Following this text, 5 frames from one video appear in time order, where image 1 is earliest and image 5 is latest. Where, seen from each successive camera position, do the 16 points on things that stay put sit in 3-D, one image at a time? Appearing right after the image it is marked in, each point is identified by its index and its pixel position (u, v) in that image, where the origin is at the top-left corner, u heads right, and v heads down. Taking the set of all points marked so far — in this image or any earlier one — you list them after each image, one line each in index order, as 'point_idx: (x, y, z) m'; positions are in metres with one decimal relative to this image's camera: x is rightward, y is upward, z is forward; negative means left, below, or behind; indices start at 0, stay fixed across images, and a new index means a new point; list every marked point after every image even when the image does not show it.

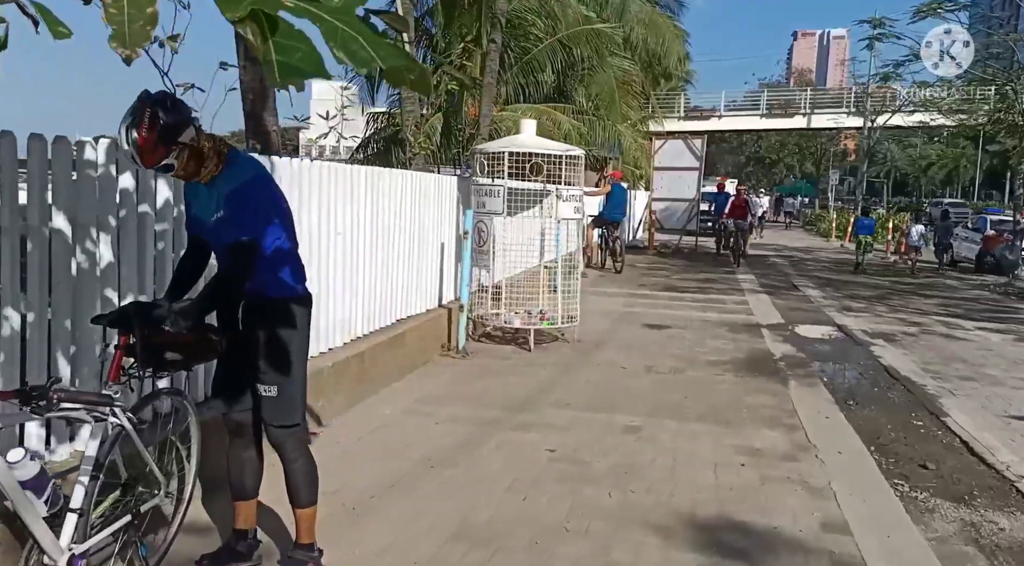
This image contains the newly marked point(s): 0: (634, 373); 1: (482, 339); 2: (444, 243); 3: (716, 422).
0: (+1.1, -0.8, +7.4) m
1: (-0.3, -0.6, +8.6) m
2: (-0.7, +0.4, +8.3) m
3: (+1.4, -1.0, +5.8) m
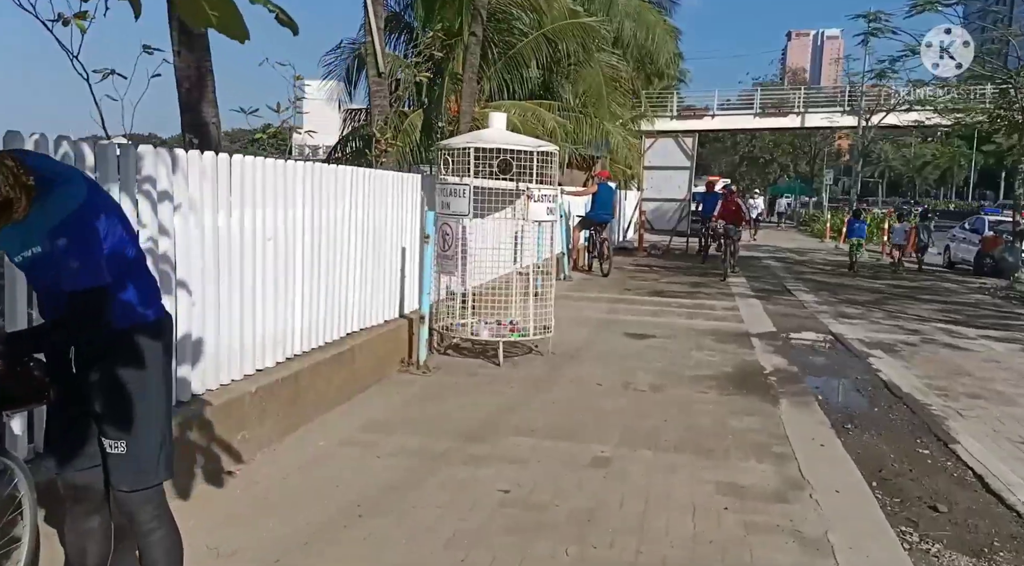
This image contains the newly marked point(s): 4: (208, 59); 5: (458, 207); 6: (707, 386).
0: (+0.8, -0.9, +6.7) m
1: (-0.6, -0.7, +8.0) m
2: (-1.0, +0.3, +7.6) m
3: (+1.1, -1.0, +5.2) m
4: (-2.5, +1.8, +6.8) m
5: (-0.5, +0.7, +7.5) m
6: (+1.6, -0.9, +7.0) m
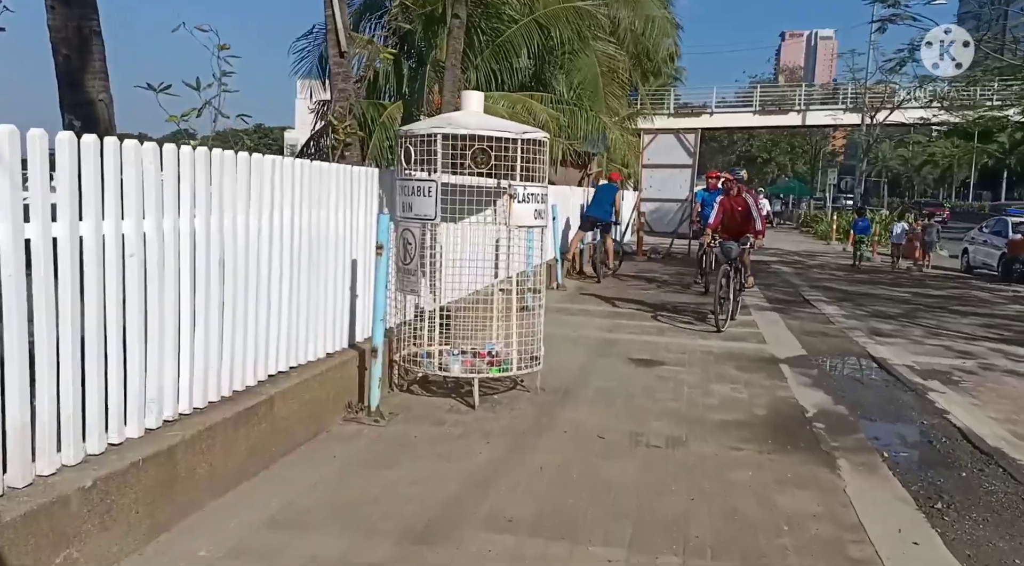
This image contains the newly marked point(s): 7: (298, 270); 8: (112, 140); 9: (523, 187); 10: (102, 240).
0: (+0.6, -1.0, +5.2) m
1: (-0.8, -0.8, +6.4) m
2: (-1.1, +0.2, +6.0) m
3: (+1.0, -1.2, +3.6) m
4: (-2.6, +1.7, +5.3) m
5: (-0.6, +0.5, +6.0) m
6: (+1.5, -1.0, +5.5) m
7: (-1.3, +0.1, +5.2) m
8: (-1.7, +0.6, +3.5) m
9: (+0.1, +0.7, +6.1) m
10: (-1.7, +0.2, +3.4) m
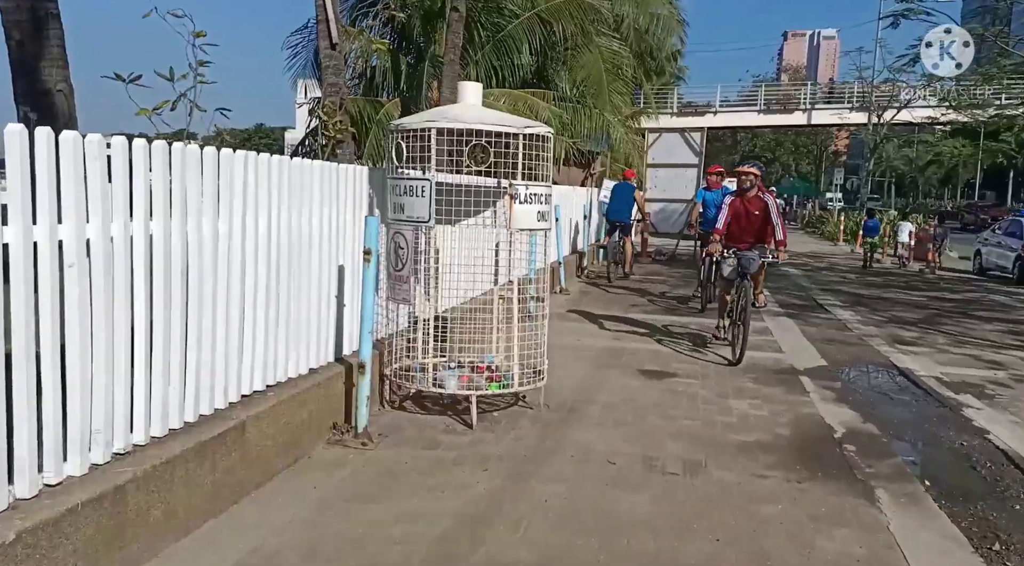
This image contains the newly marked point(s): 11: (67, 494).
0: (+0.6, -1.1, +4.7) m
1: (-0.7, -0.9, +5.9) m
2: (-1.1, +0.1, +5.5) m
3: (+1.0, -1.2, +3.1) m
4: (-2.6, +1.6, +4.8) m
5: (-0.6, +0.5, +5.5) m
6: (+1.5, -1.1, +5.0) m
7: (-1.3, 0.0, +4.7) m
8: (-1.7, +0.5, +3.0) m
9: (+0.1, +0.6, +5.6) m
10: (-1.7, +0.1, +2.9) m
11: (-1.6, -0.8, +3.0) m
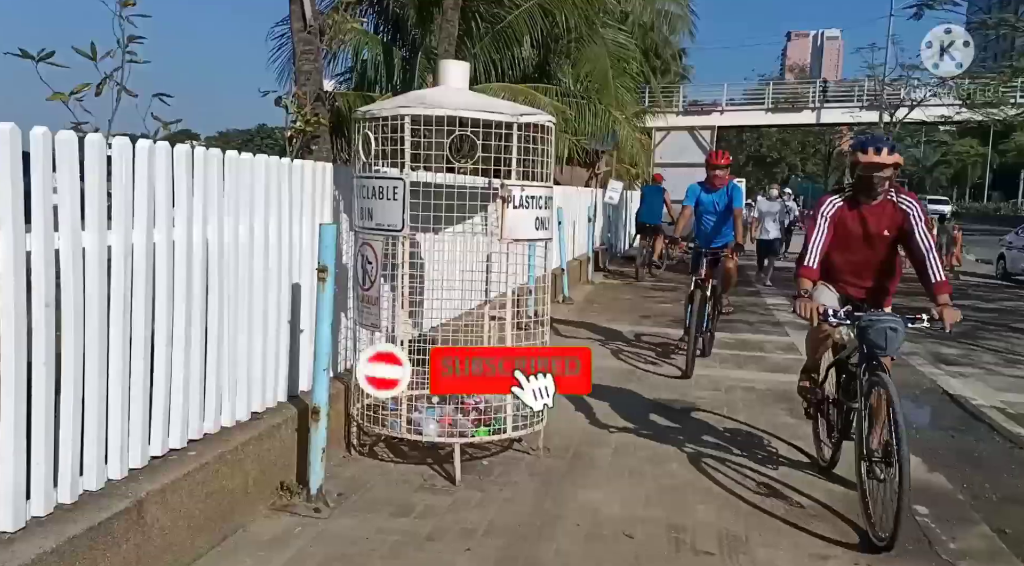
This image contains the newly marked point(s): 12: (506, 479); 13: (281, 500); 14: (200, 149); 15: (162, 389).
0: (+0.6, -1.2, +3.7) m
1: (-0.8, -1.0, +4.9) m
2: (-1.2, 0.0, +4.5) m
3: (+0.9, -1.4, +2.1) m
4: (-2.7, +1.5, +3.8) m
5: (-0.6, +0.3, +4.4) m
6: (+1.4, -1.2, +4.0) m
7: (-1.4, -0.1, +3.7) m
8: (-1.7, +0.4, +2.0) m
9: (+0.1, +0.5, +4.6) m
10: (-1.7, 0.0, +1.9) m
11: (-1.6, -0.9, +2.0) m
12: (0.0, -1.1, +4.5) m
13: (-1.1, -1.0, +4.0) m
14: (-1.3, +0.6, +3.6) m
15: (-1.4, -0.4, +3.4) m
